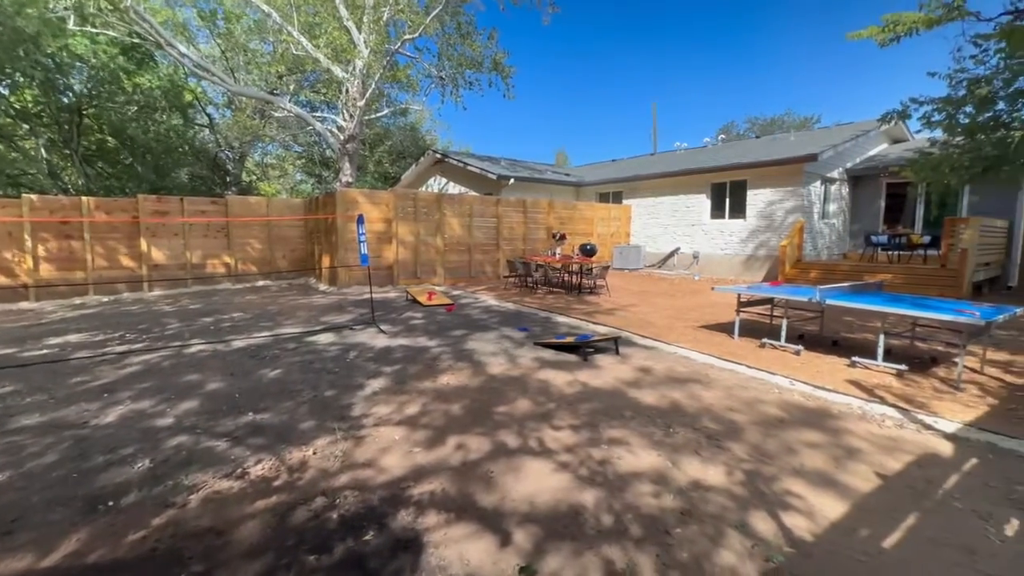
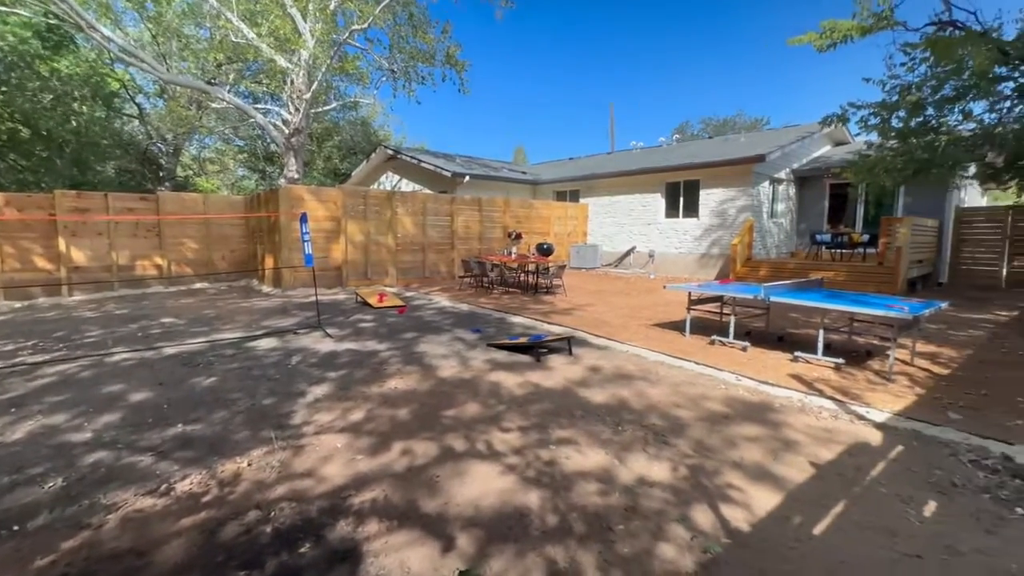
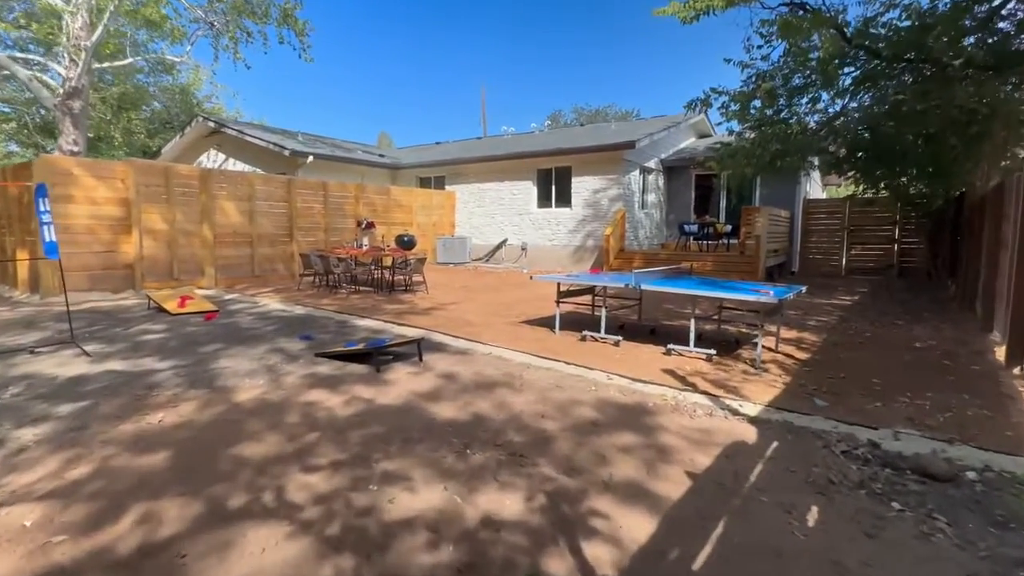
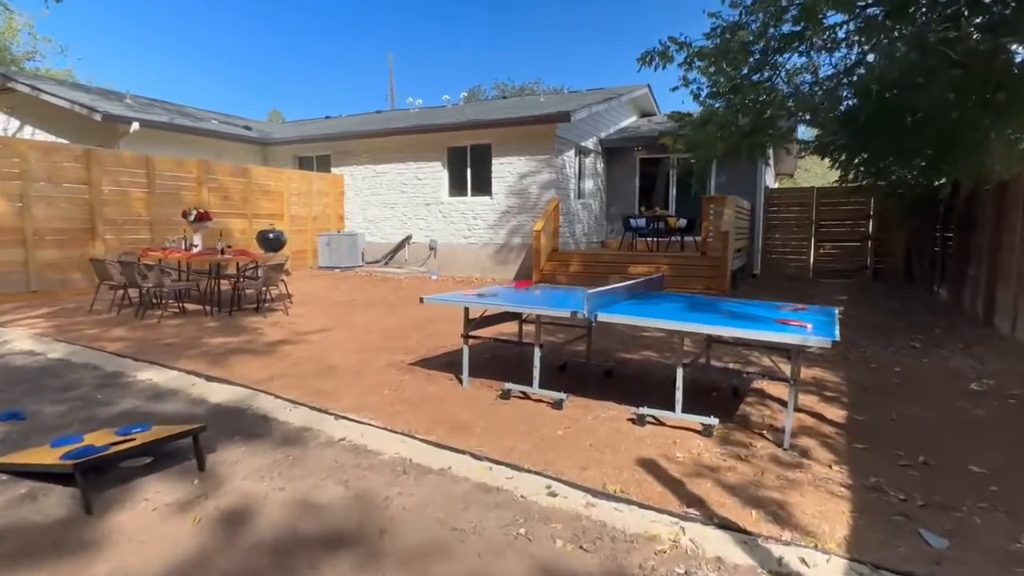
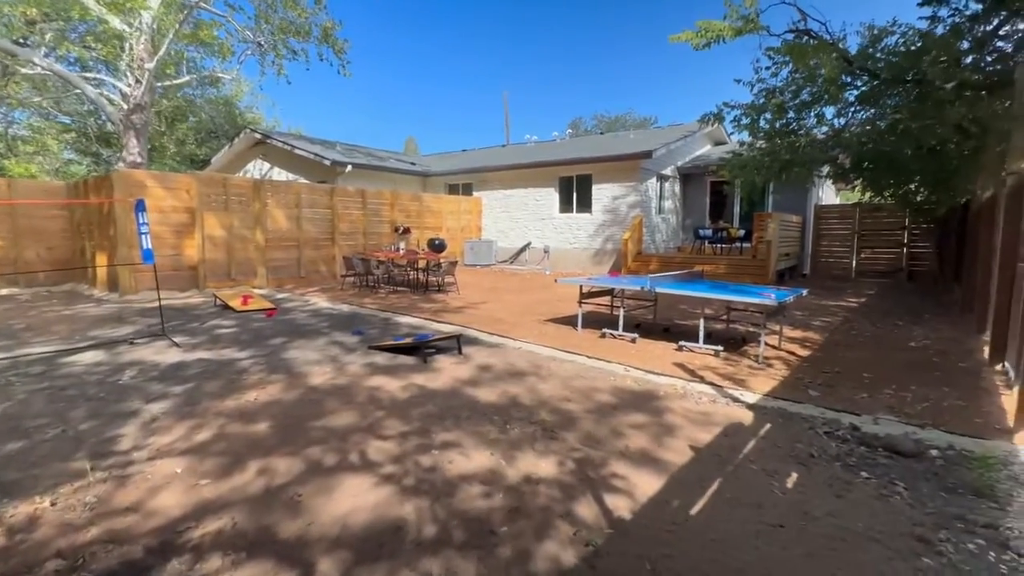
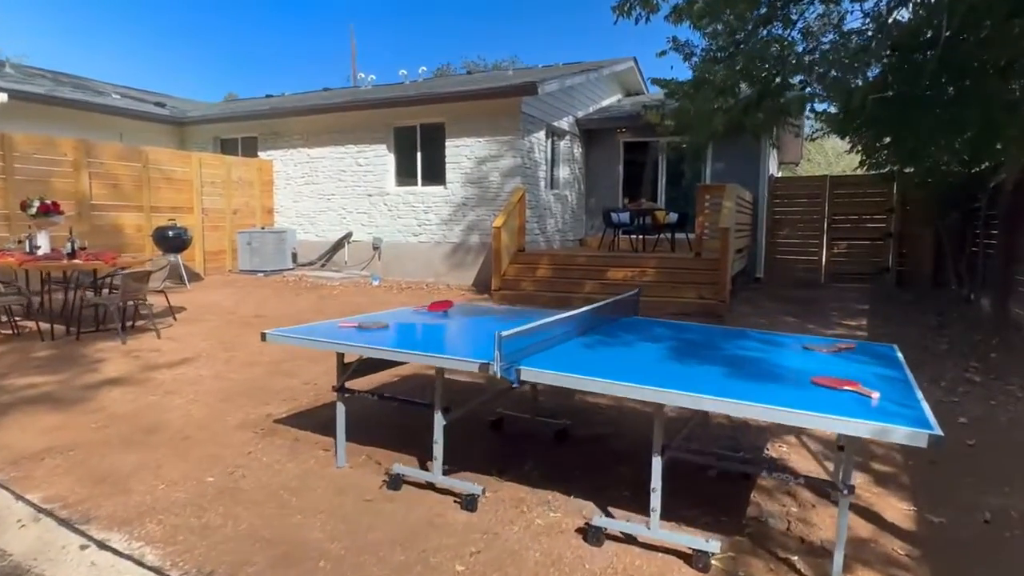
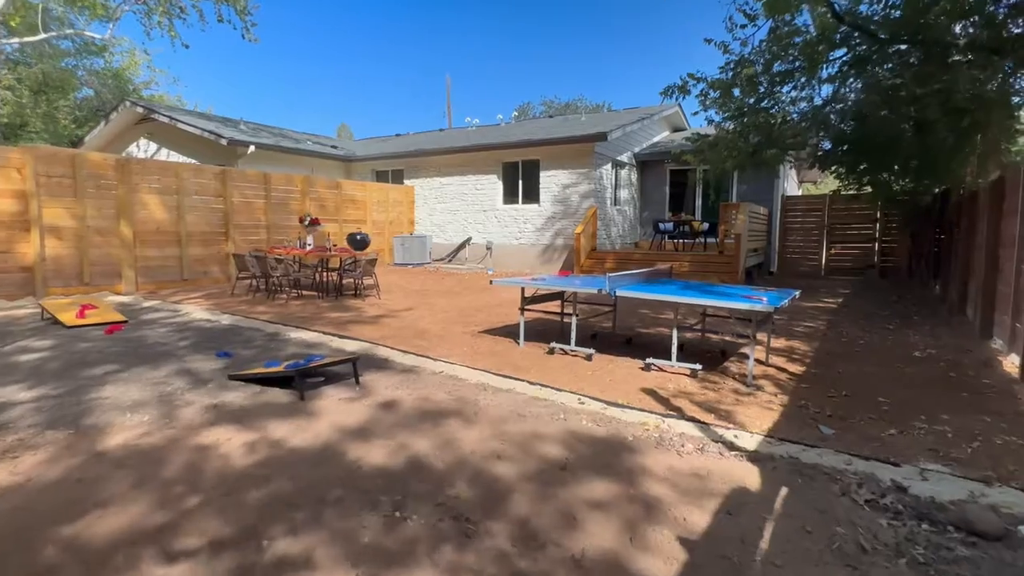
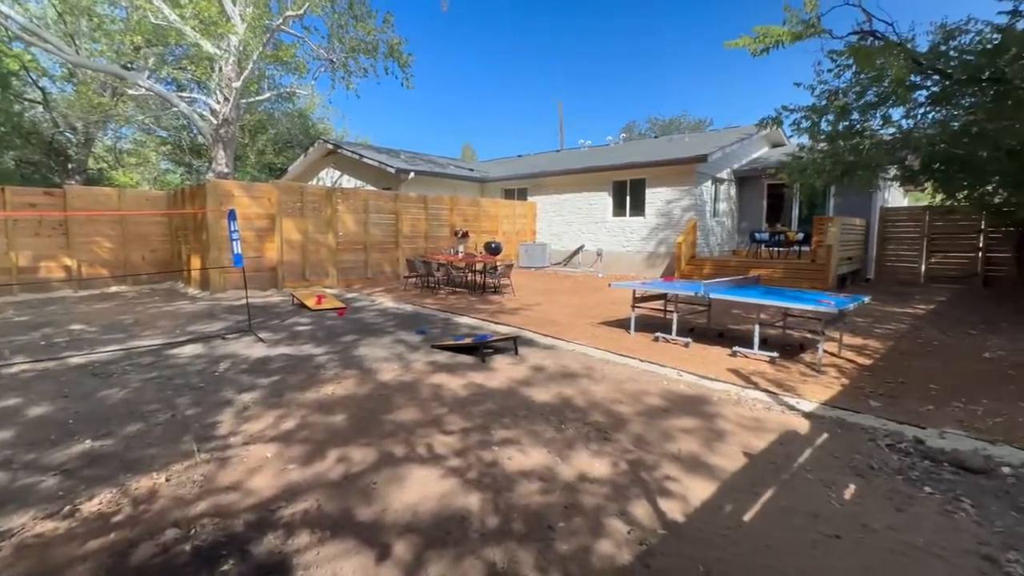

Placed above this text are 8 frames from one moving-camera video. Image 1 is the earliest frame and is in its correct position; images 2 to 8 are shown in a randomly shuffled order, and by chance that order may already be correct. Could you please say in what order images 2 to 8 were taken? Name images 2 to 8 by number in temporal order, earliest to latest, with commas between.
2, 8, 5, 3, 7, 4, 6
